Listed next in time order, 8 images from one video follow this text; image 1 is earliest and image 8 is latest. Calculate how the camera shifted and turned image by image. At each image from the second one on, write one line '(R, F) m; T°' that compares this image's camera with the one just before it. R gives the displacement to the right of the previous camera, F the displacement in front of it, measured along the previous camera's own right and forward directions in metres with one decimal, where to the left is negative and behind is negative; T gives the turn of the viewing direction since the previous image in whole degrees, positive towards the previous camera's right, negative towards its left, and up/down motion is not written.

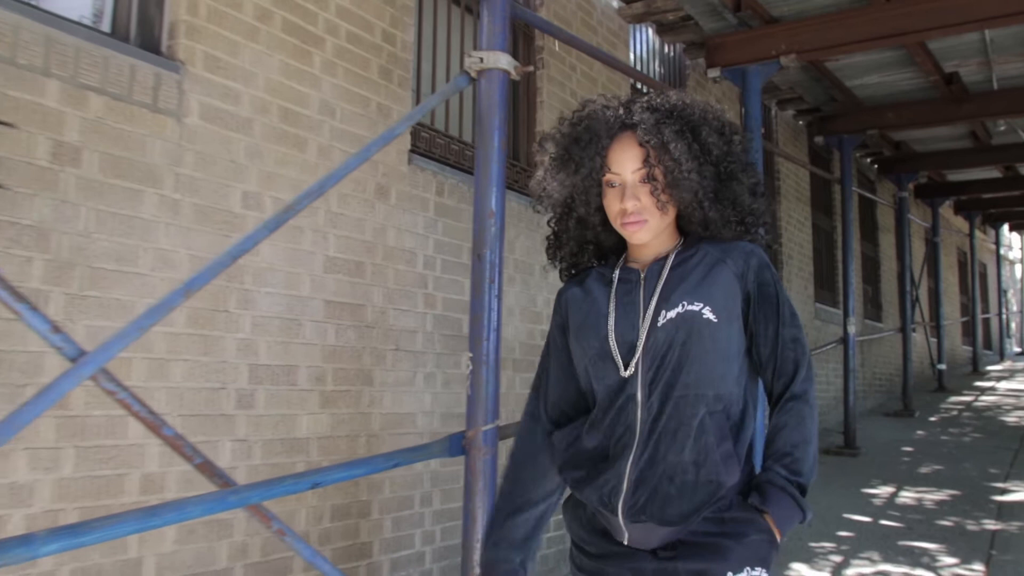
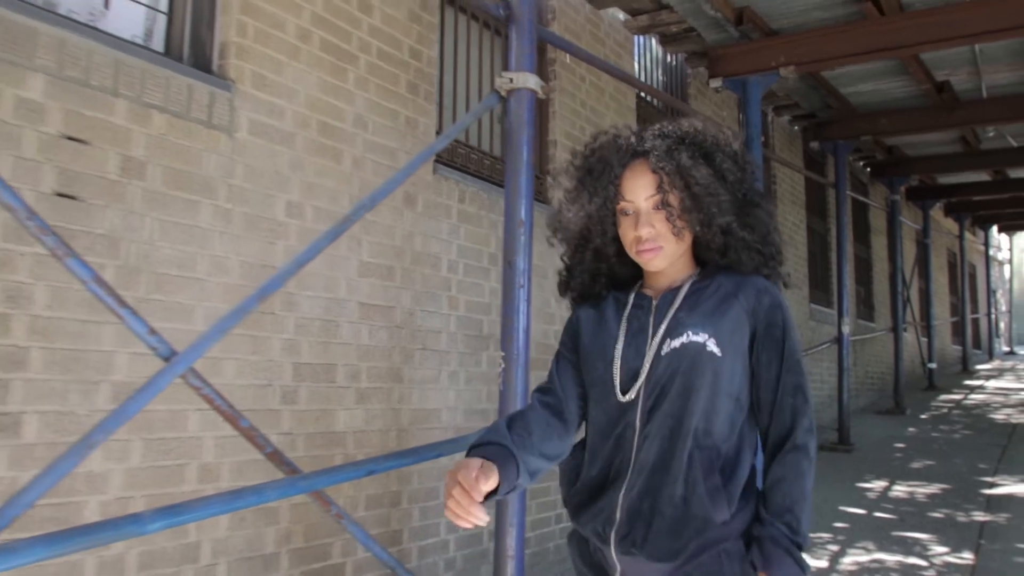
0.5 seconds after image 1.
(-0.1, -0.2) m; +1°
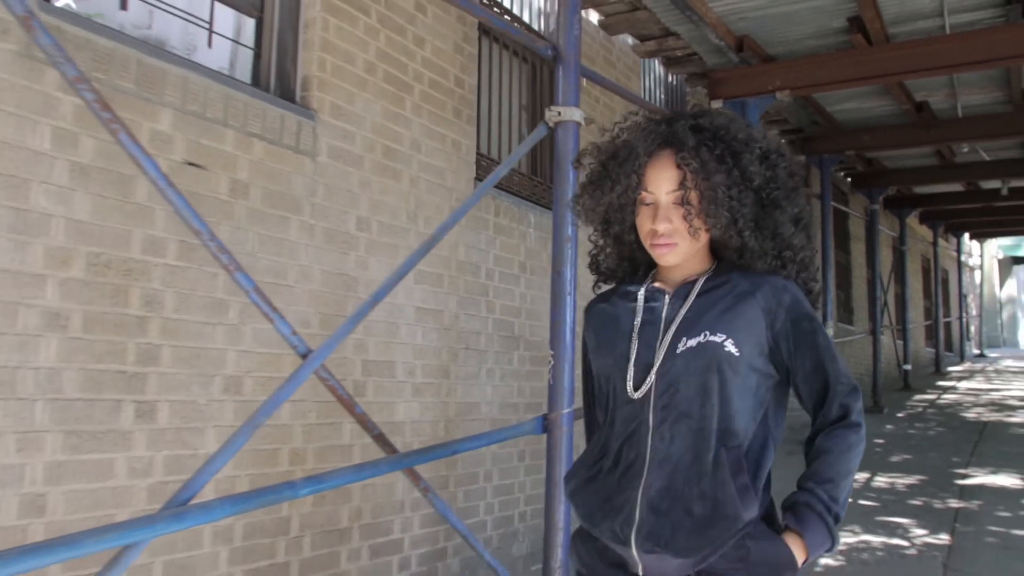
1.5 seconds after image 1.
(-0.3, -0.4) m; +2°
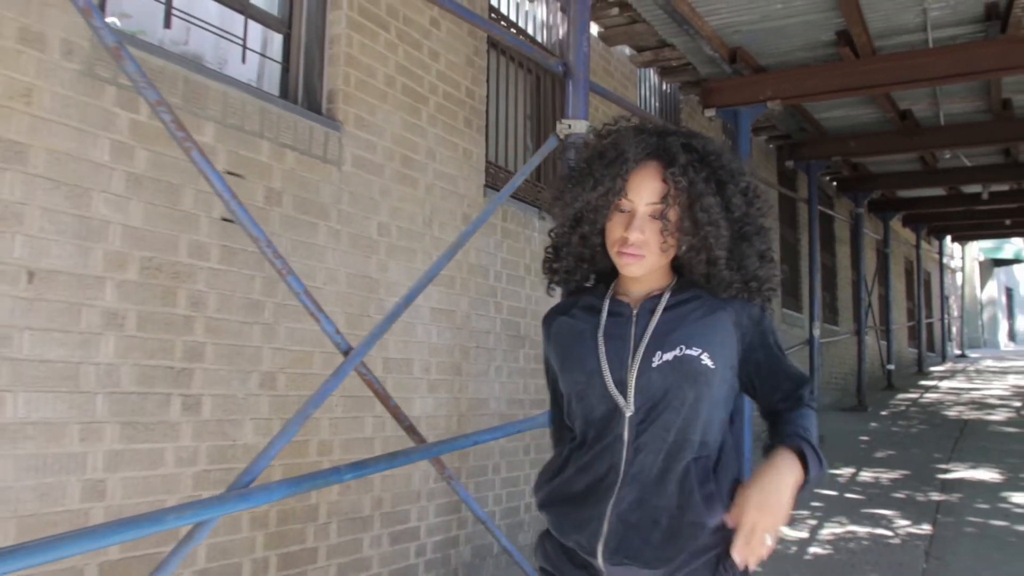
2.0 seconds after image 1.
(-0.1, -0.2) m; +1°
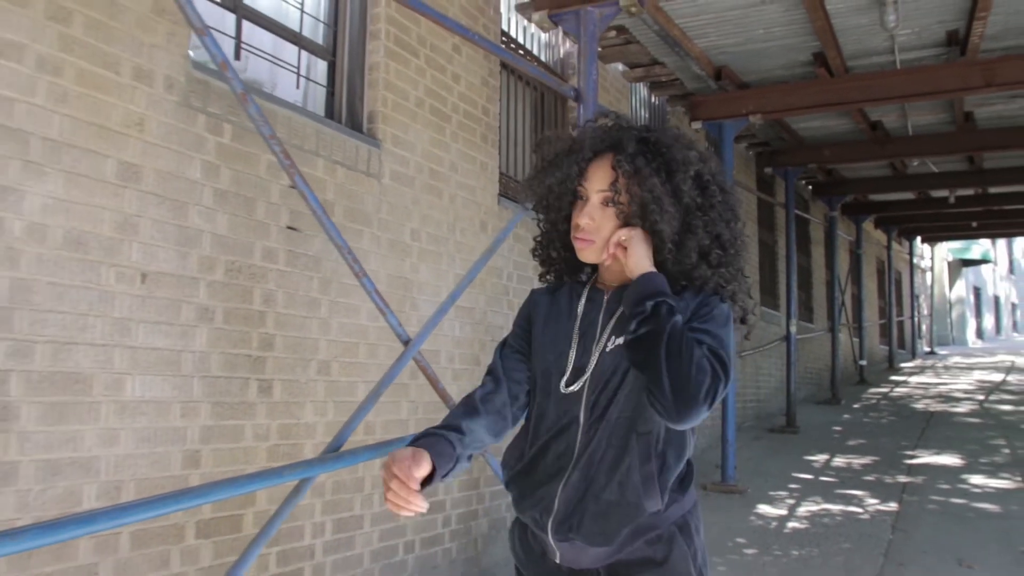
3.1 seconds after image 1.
(-0.2, -0.5) m; +2°
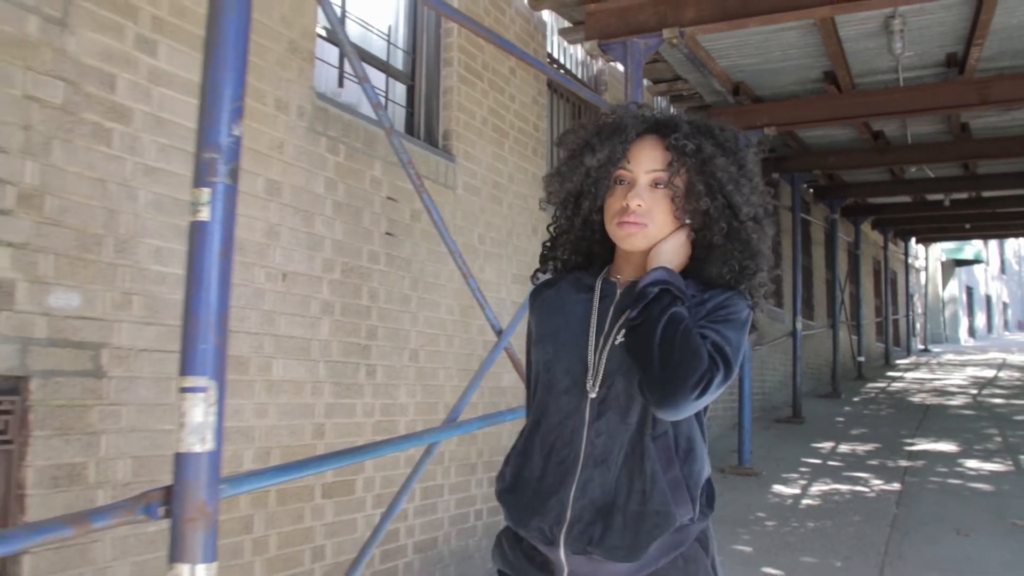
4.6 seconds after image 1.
(-0.4, -0.6) m; +1°
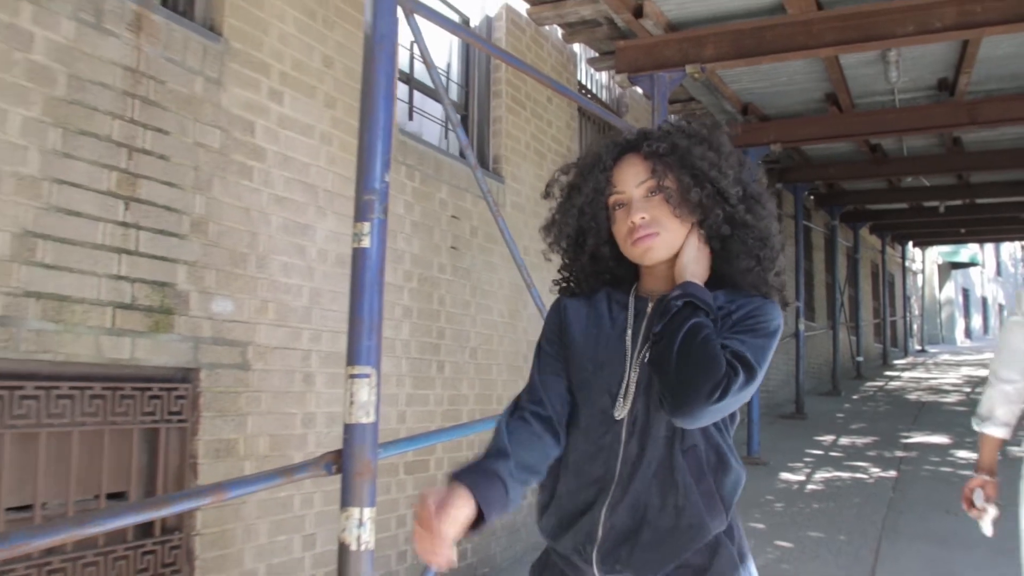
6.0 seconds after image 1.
(-0.3, -0.6) m; 0°
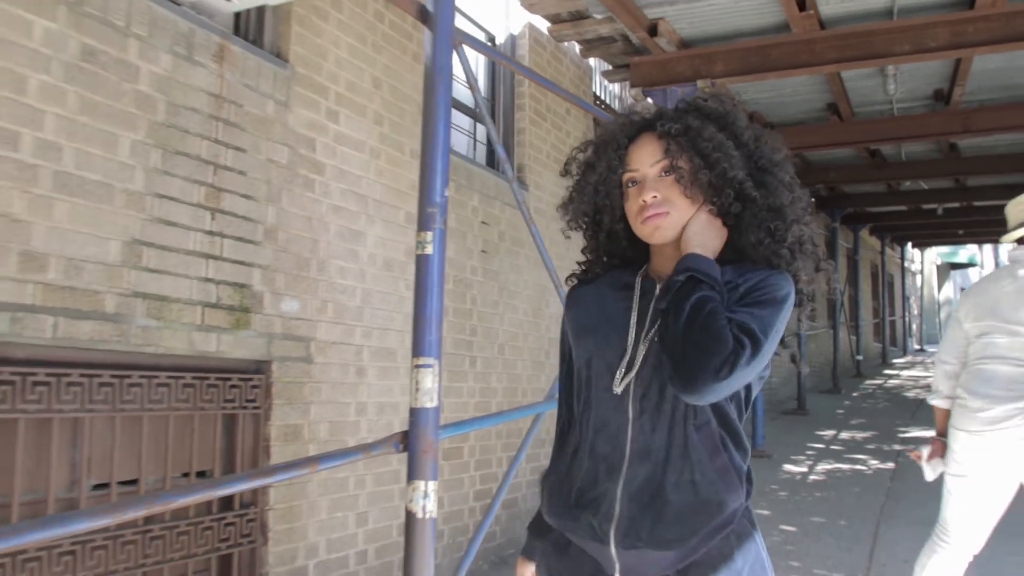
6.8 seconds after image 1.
(-0.2, -0.4) m; 0°
